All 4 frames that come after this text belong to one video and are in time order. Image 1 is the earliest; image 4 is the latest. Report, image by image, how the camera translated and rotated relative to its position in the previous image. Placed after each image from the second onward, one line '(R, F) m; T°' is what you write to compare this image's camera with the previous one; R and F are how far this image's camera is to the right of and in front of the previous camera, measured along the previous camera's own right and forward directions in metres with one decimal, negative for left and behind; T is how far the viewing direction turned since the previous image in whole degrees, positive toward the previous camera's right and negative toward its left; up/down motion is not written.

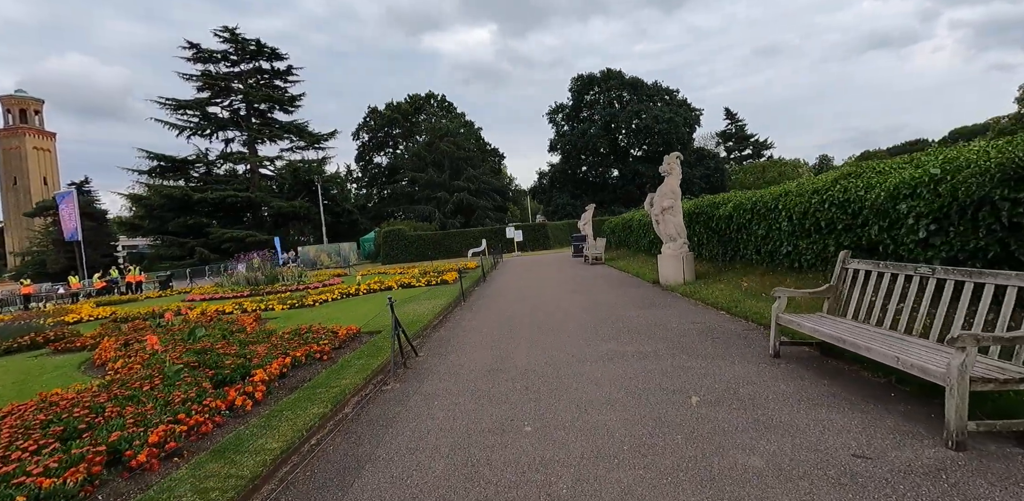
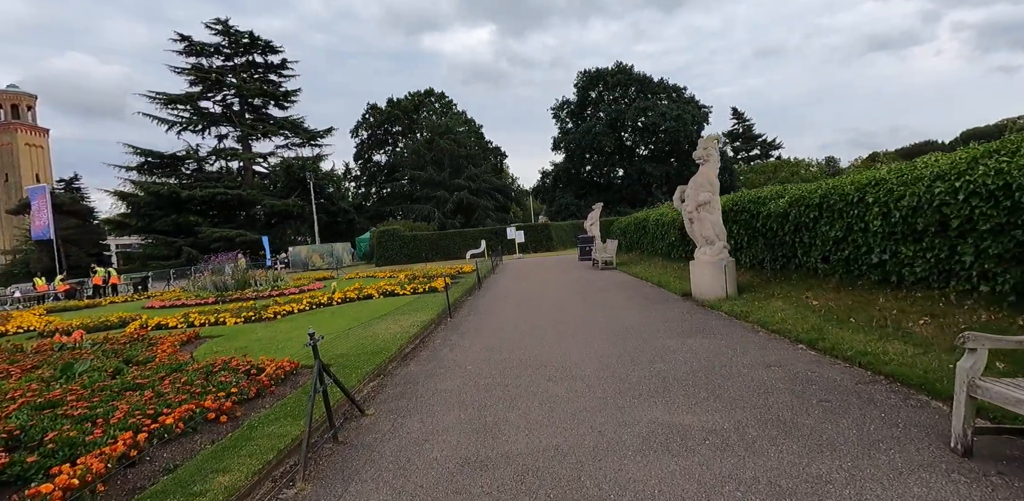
(+0.1, +2.6) m; 0°
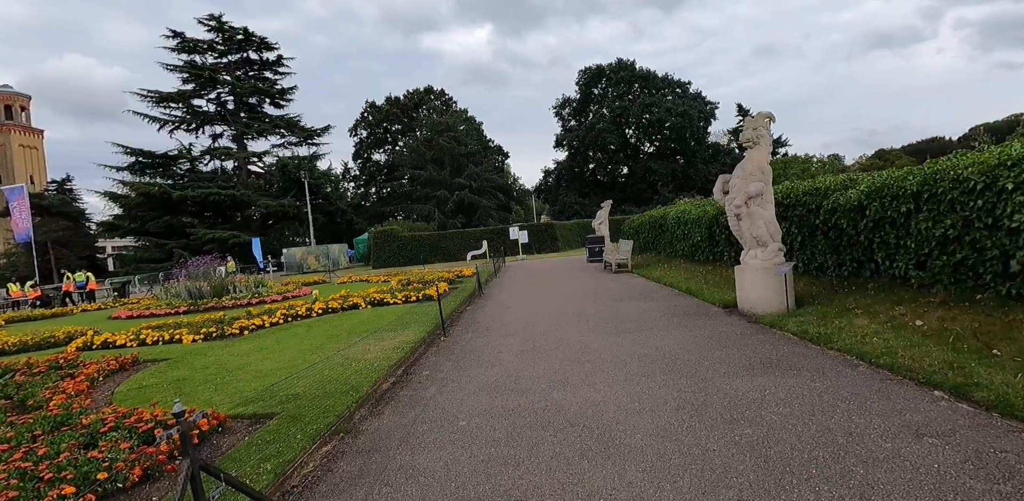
(-0.1, +2.0) m; 0°
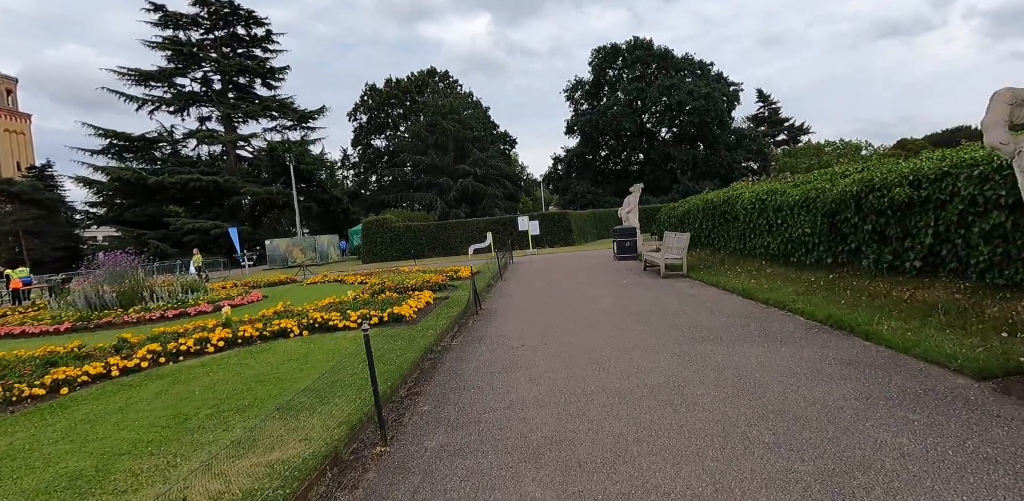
(-0.1, +5.1) m; -1°
